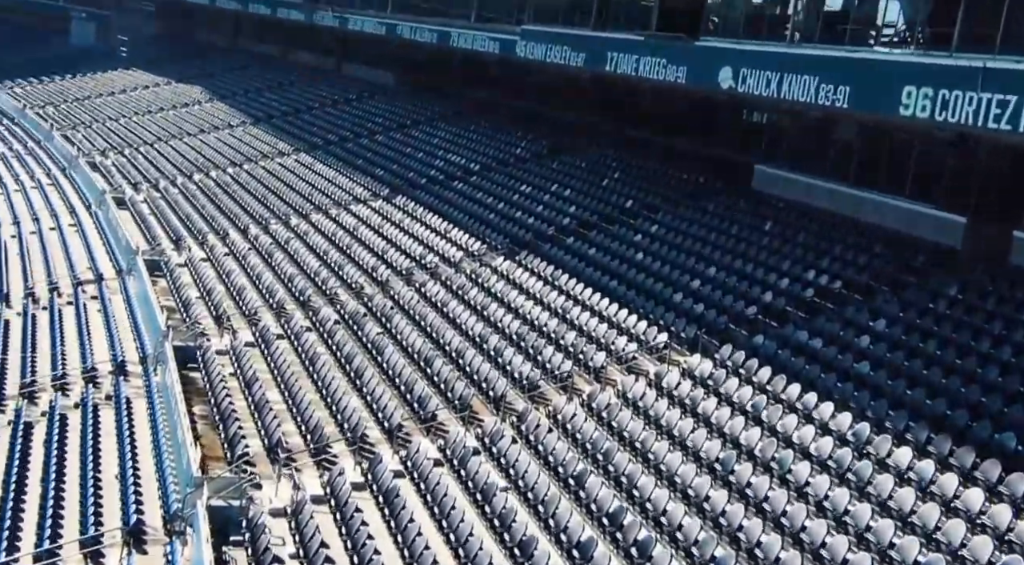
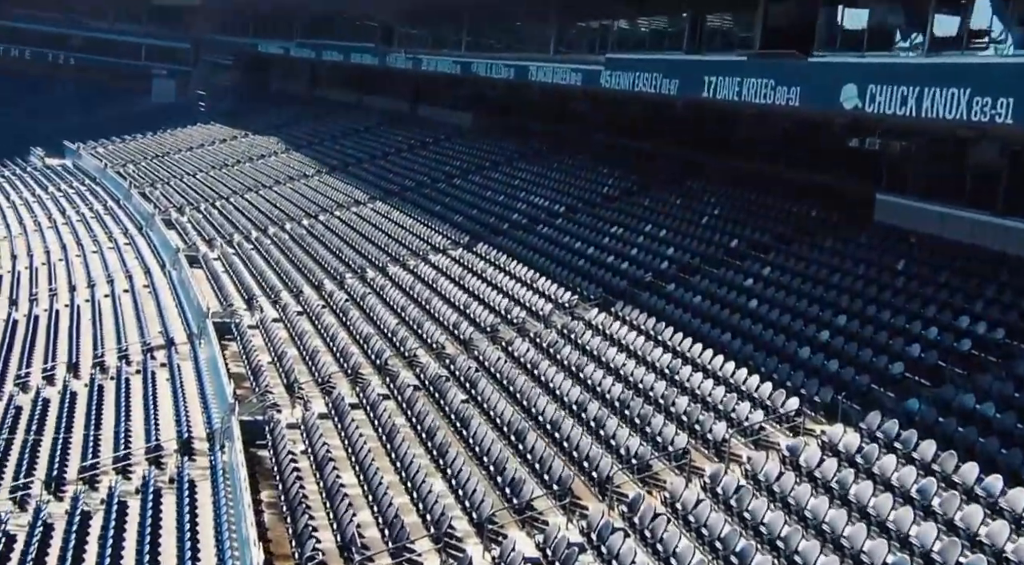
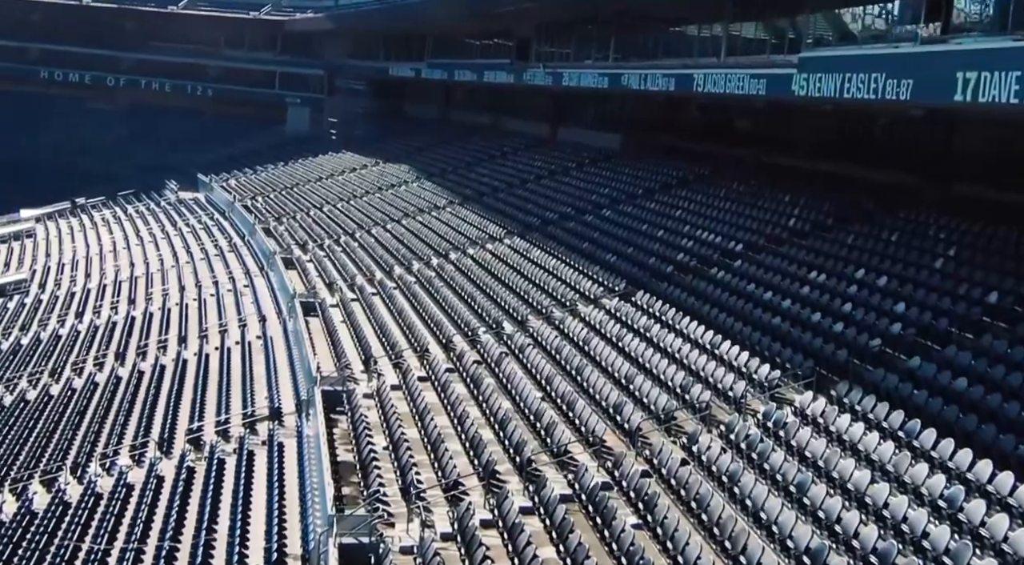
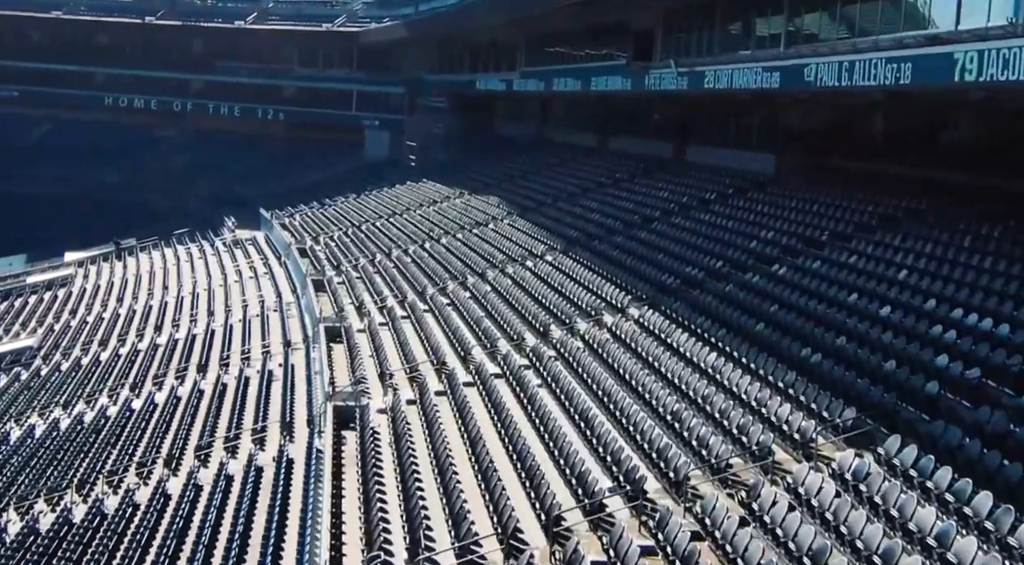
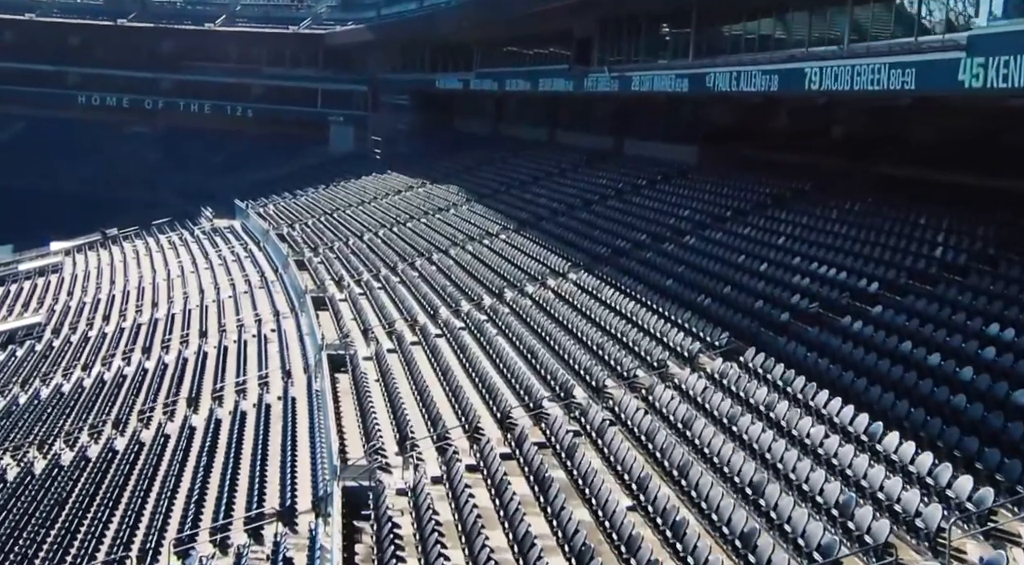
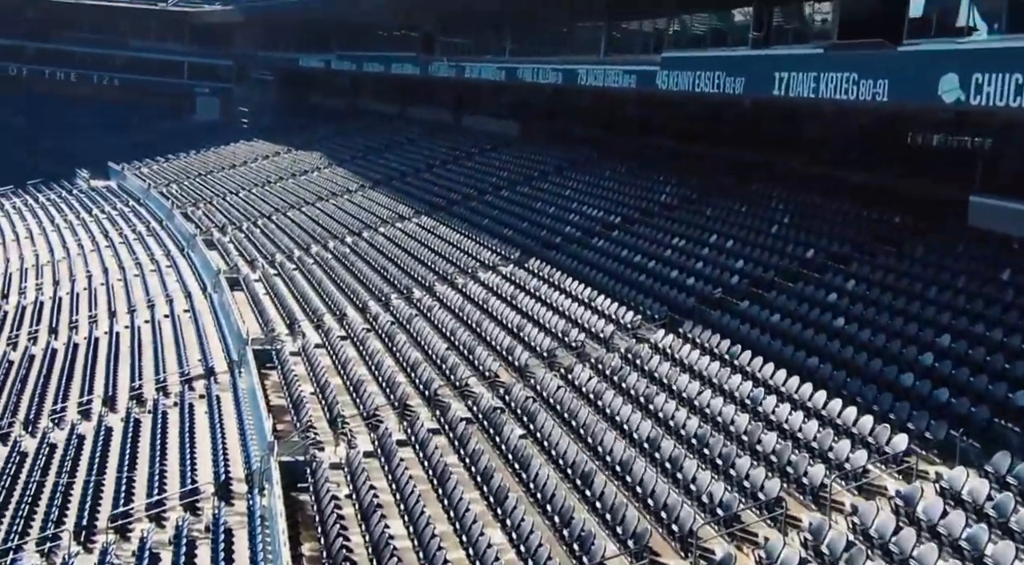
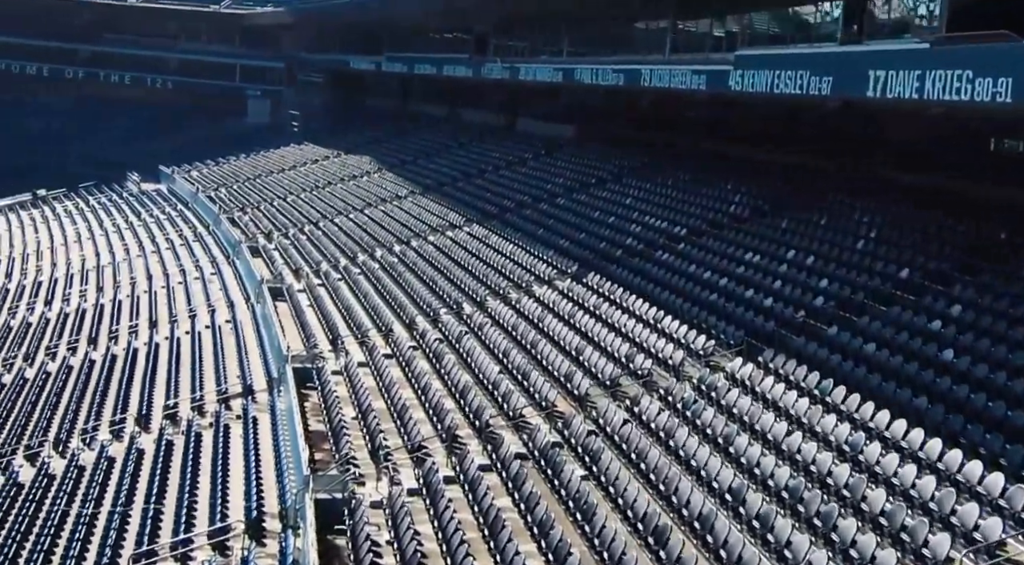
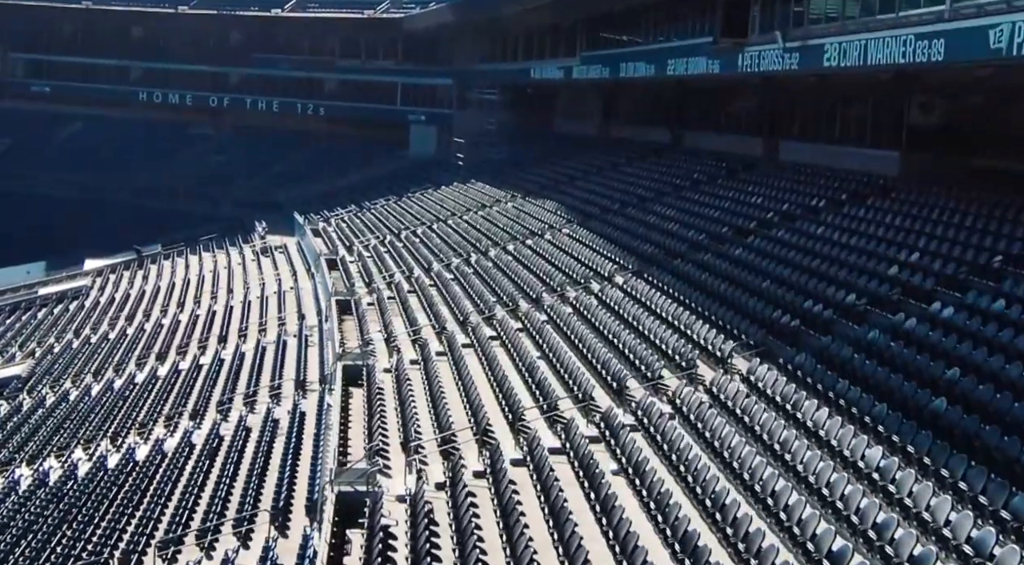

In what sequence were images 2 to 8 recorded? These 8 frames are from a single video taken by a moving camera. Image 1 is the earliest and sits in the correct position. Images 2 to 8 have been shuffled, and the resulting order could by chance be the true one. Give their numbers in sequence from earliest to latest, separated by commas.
2, 6, 7, 3, 5, 4, 8
